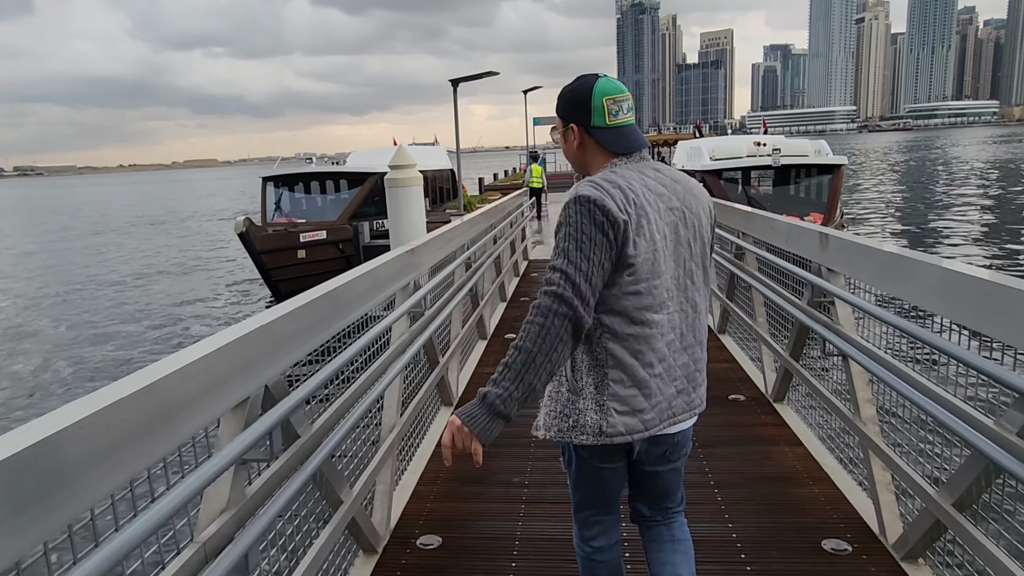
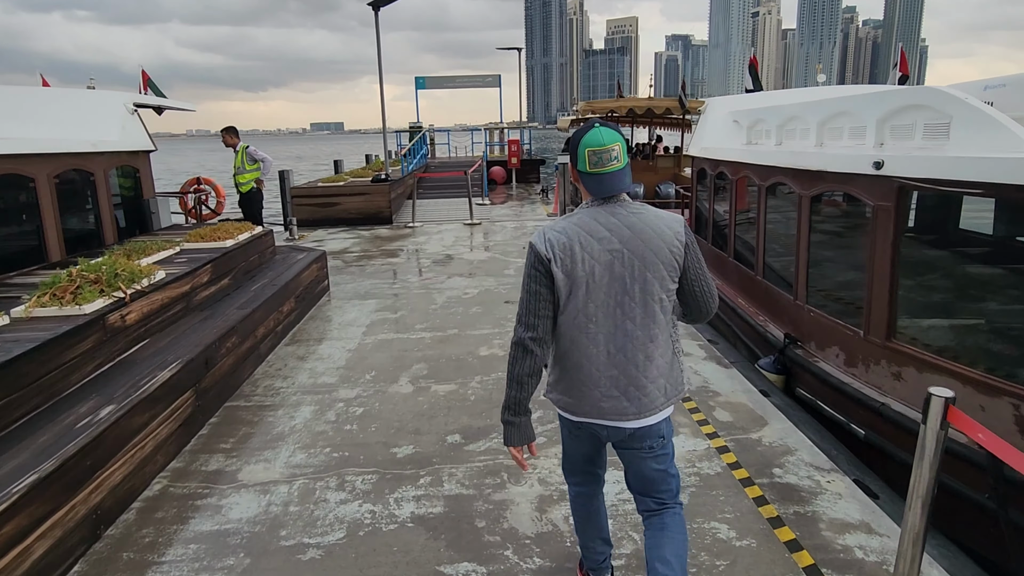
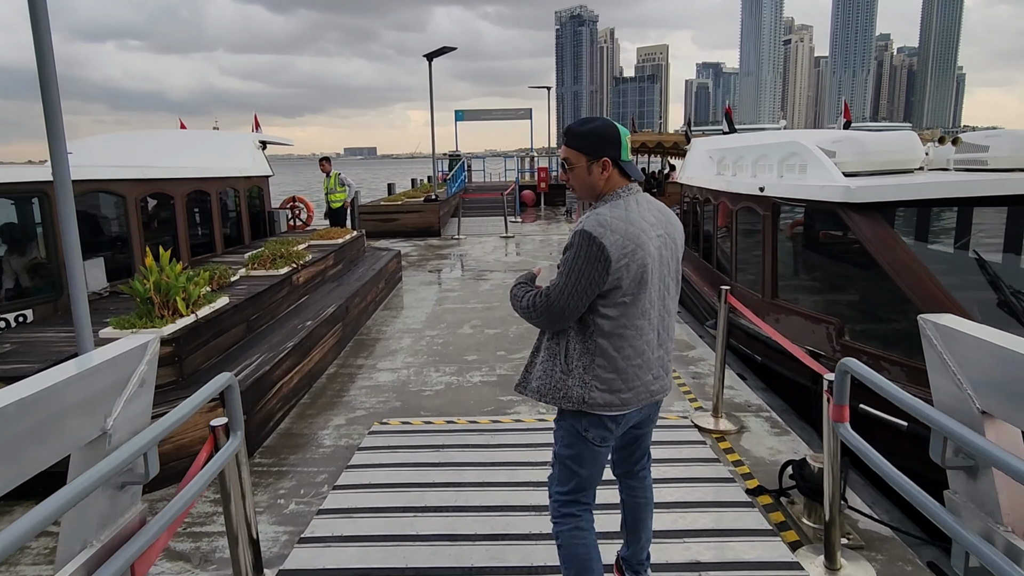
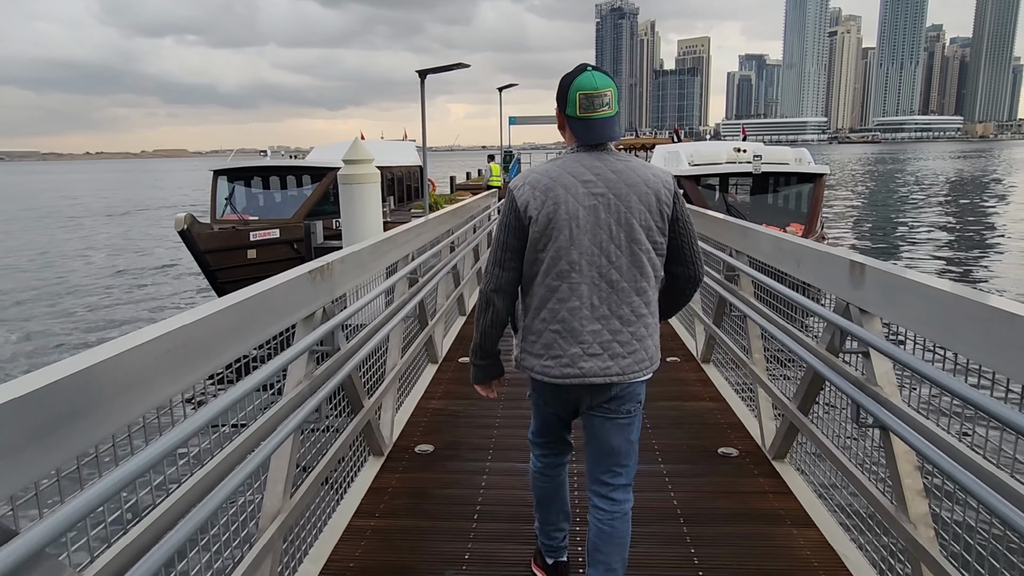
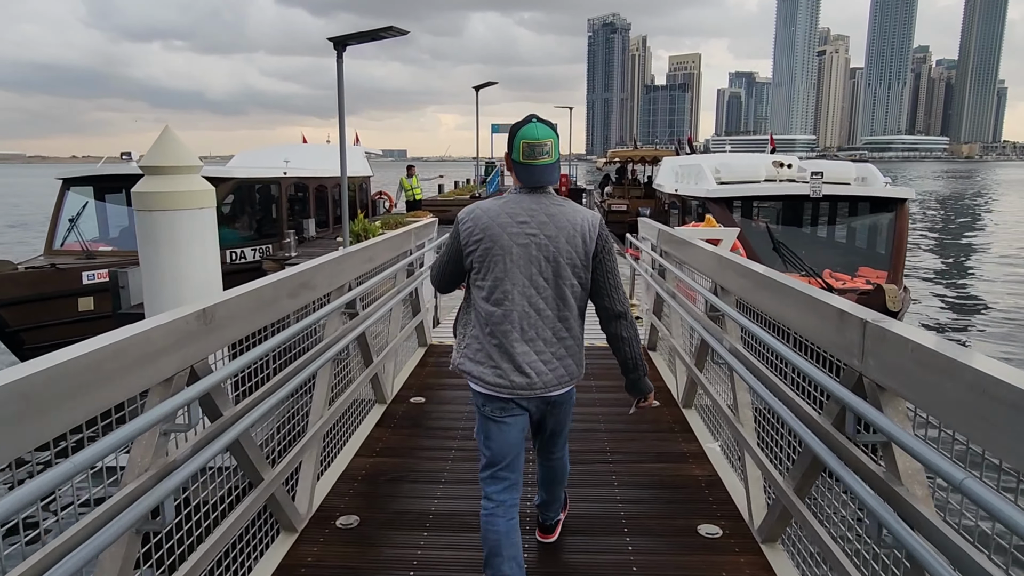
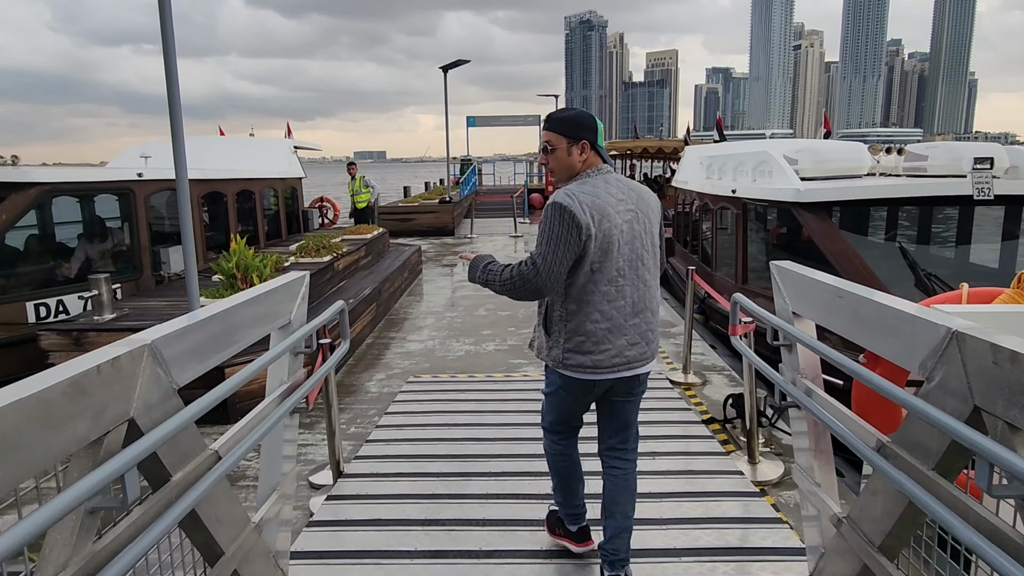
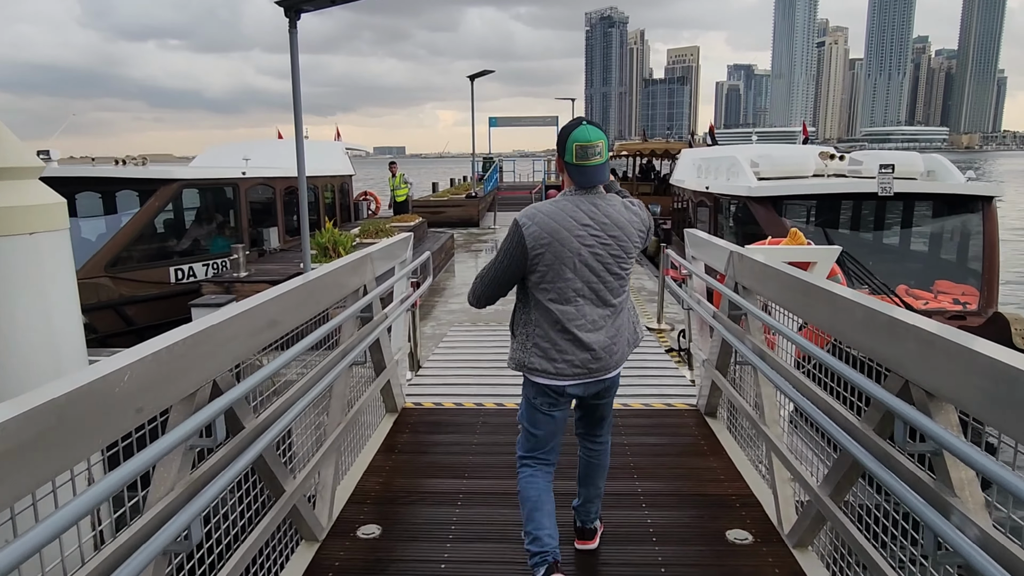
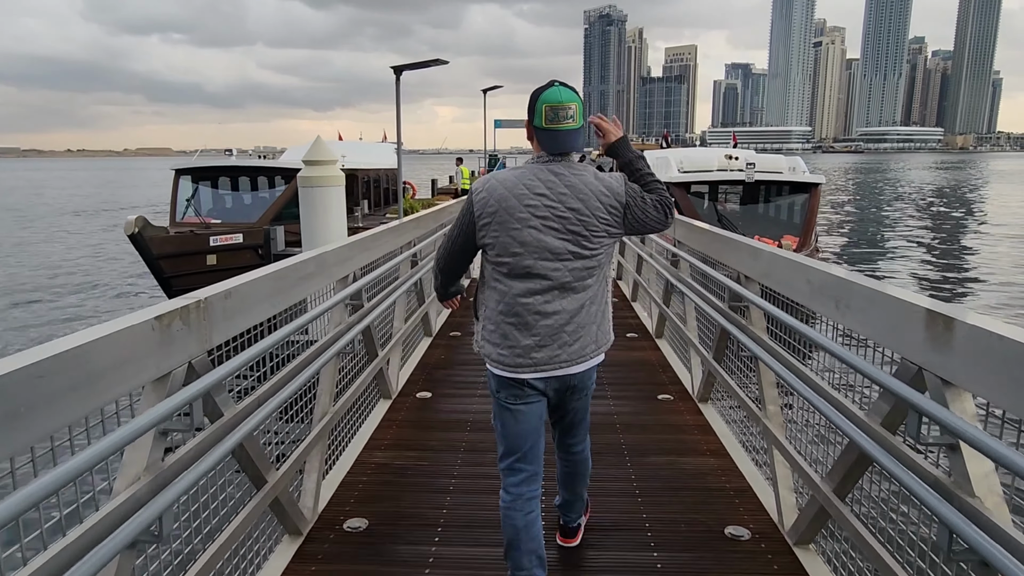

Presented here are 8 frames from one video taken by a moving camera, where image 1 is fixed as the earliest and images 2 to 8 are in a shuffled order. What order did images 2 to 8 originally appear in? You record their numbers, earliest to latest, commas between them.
4, 8, 5, 7, 6, 3, 2
